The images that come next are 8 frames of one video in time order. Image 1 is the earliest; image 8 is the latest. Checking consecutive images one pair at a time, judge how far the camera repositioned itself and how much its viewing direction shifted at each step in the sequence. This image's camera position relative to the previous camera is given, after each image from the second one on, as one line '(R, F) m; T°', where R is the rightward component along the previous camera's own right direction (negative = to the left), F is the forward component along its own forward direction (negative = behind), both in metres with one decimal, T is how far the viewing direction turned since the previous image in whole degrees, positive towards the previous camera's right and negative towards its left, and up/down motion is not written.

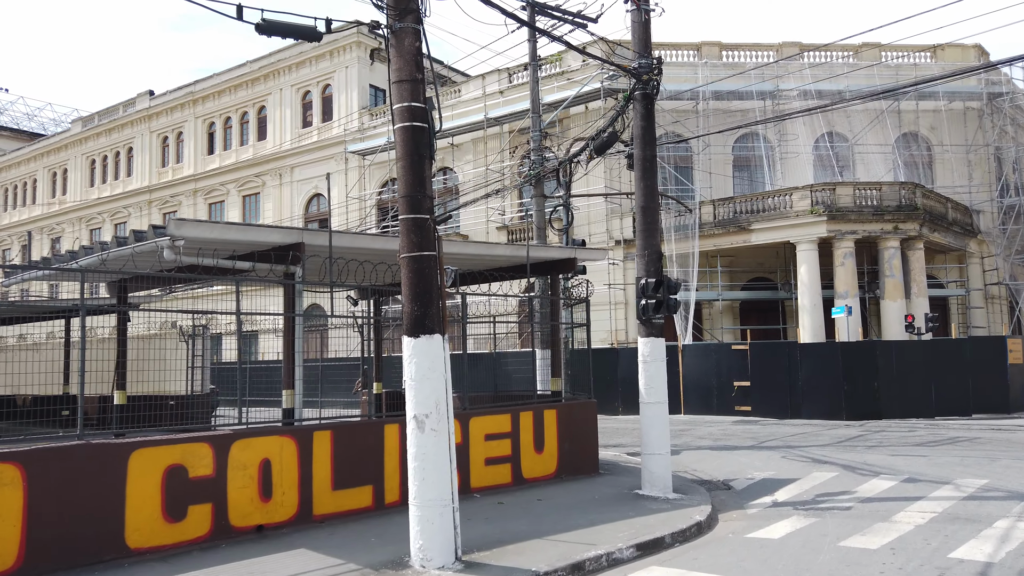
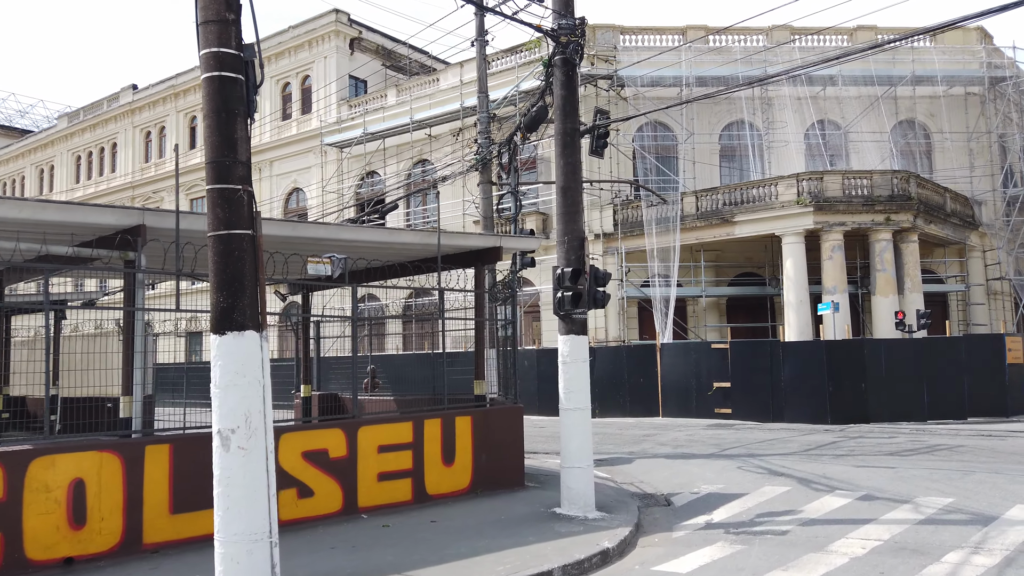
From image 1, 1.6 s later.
(+1.3, +1.2) m; -1°
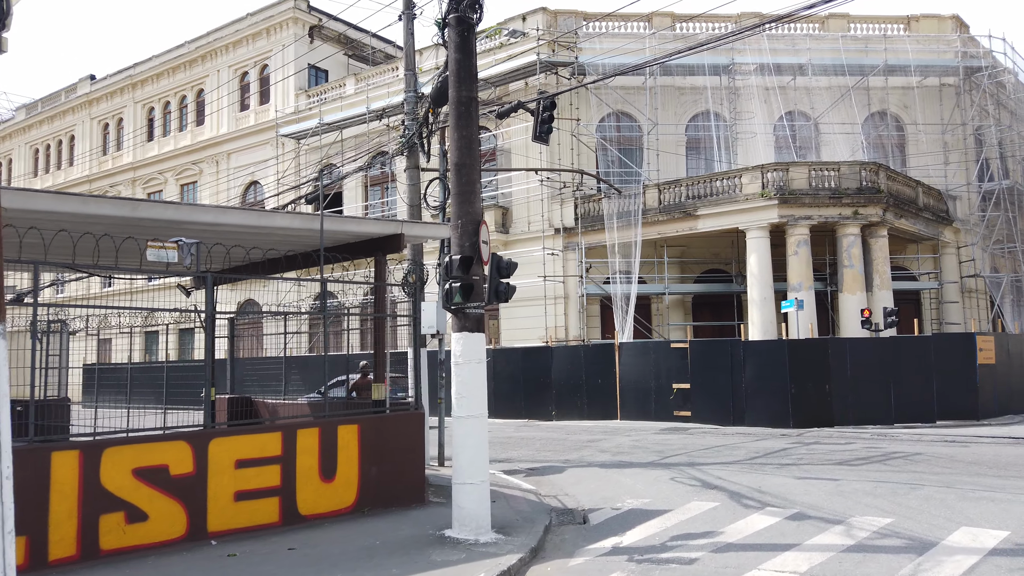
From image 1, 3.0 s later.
(+1.1, +1.1) m; +1°
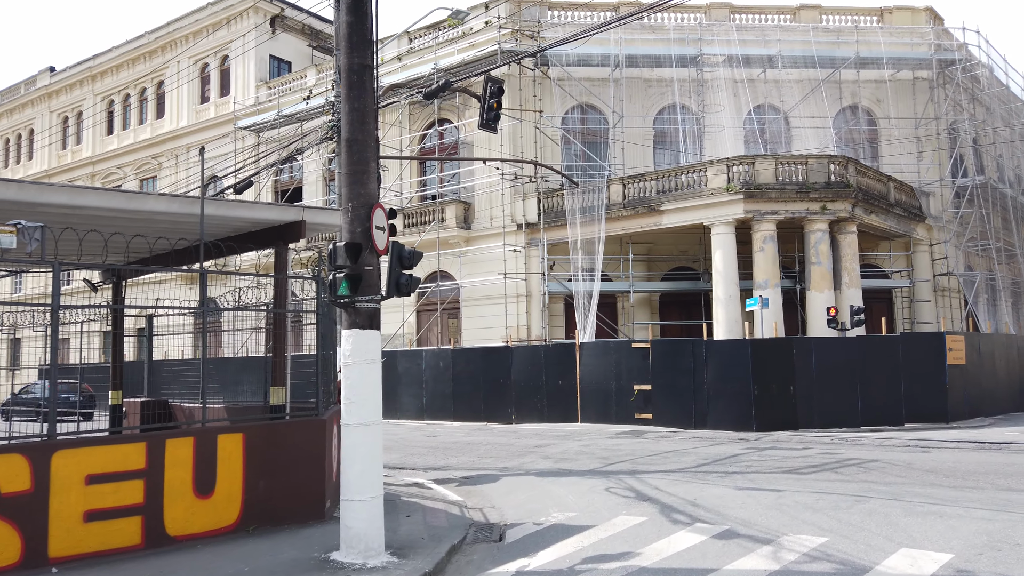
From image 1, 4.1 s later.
(+0.9, +0.8) m; +1°
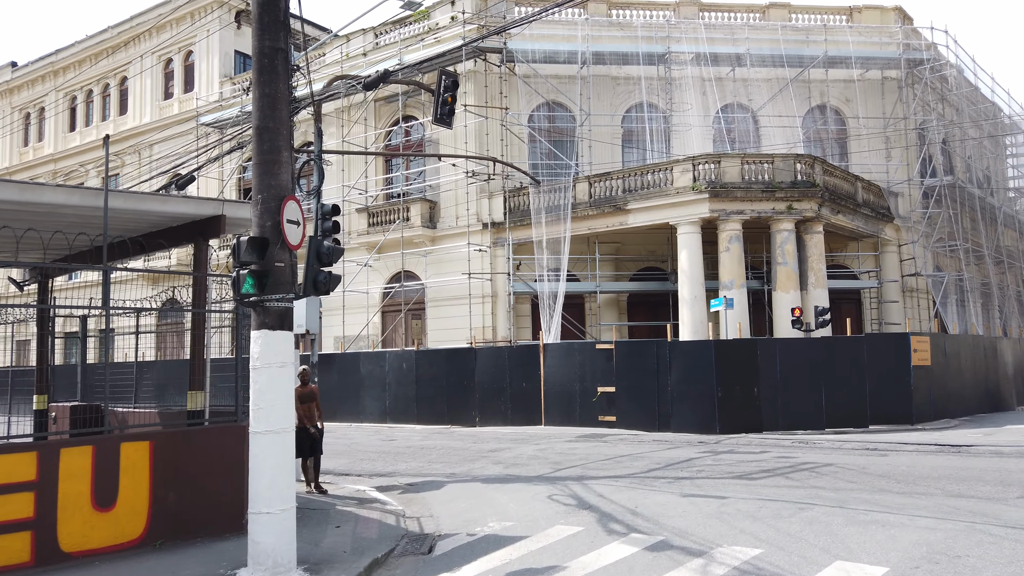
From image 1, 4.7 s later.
(+0.6, +0.4) m; +1°
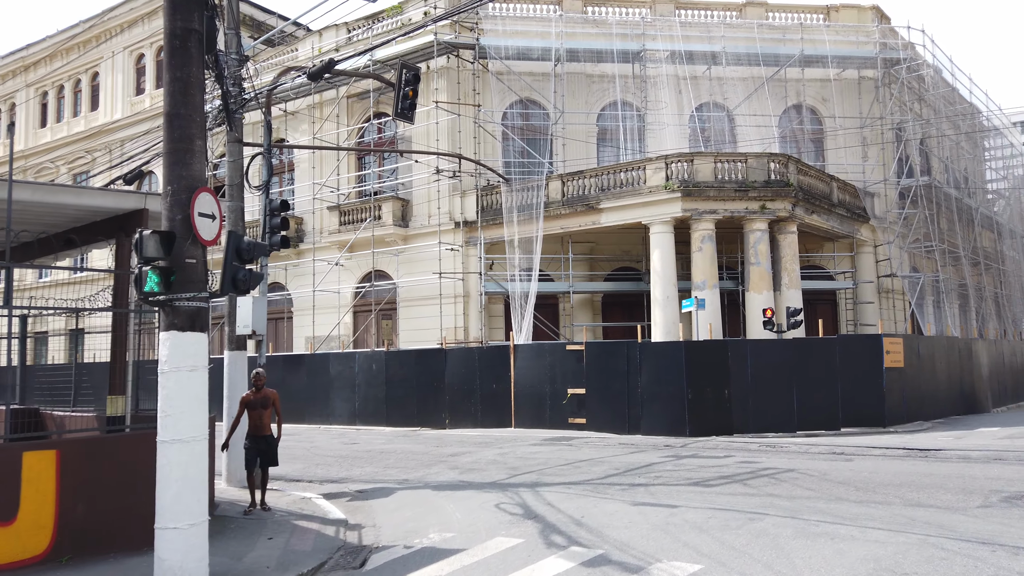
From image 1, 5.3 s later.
(+0.5, +0.4) m; +1°
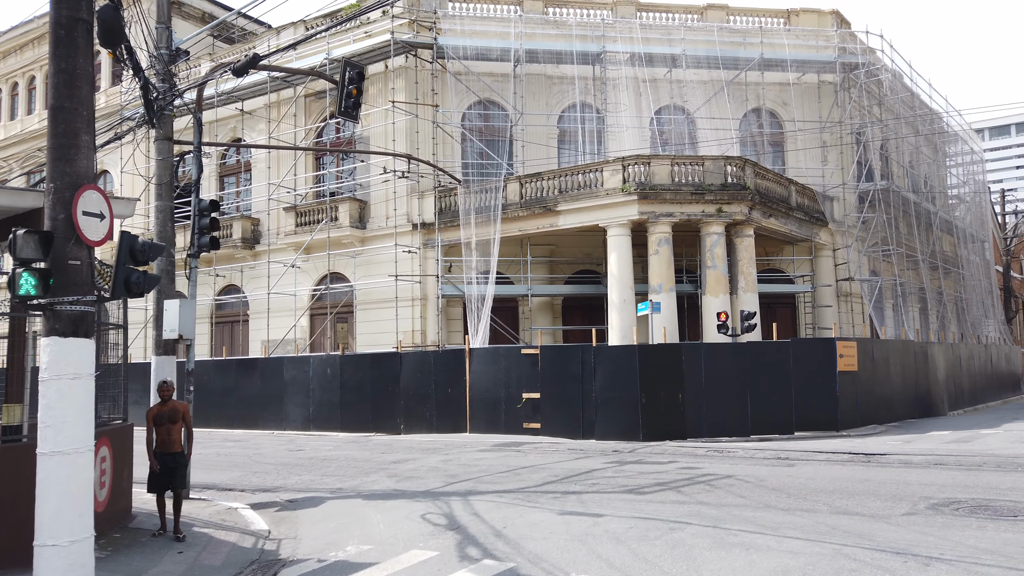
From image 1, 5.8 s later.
(+0.6, +0.2) m; +2°
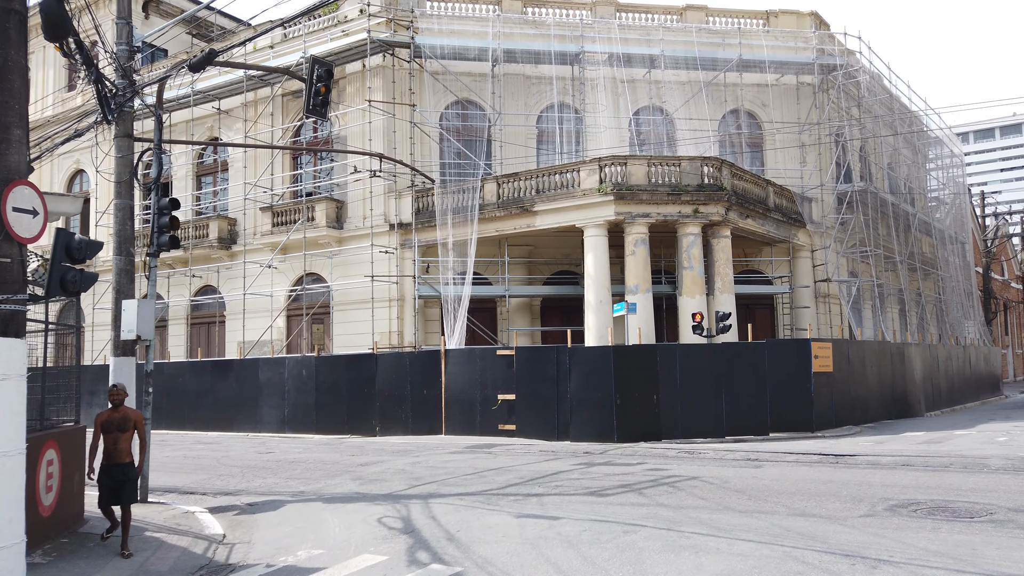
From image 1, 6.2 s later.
(+0.4, +0.1) m; +1°
